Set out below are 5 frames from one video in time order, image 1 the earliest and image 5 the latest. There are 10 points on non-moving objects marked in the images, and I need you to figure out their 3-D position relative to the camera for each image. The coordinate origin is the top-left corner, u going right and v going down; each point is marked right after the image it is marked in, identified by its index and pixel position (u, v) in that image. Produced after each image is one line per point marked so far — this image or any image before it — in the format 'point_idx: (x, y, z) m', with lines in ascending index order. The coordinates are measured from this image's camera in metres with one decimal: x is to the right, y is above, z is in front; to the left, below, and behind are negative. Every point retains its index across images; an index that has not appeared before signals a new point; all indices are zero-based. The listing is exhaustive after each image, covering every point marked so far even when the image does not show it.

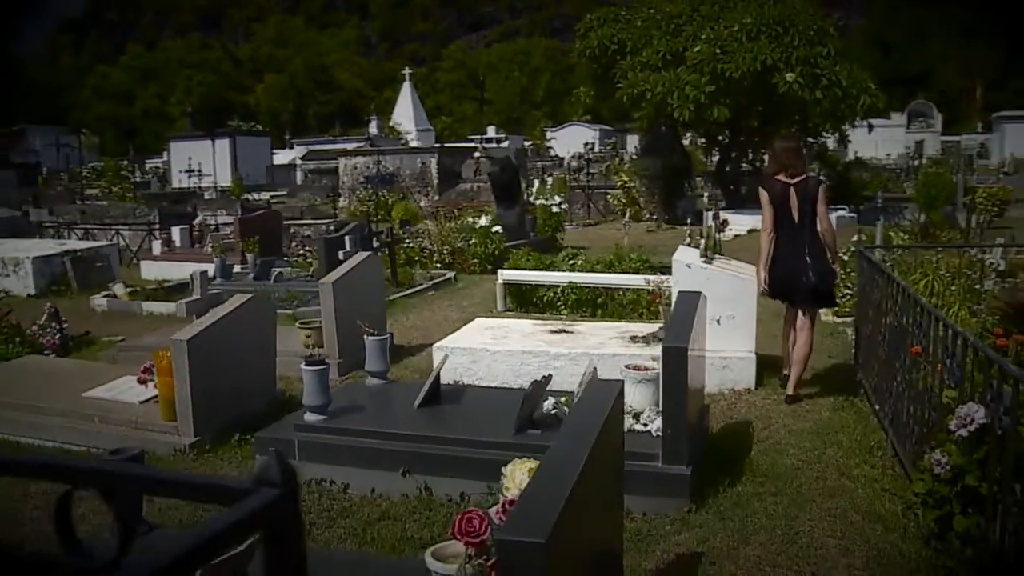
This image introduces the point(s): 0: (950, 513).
0: (+1.4, -0.7, +3.0) m
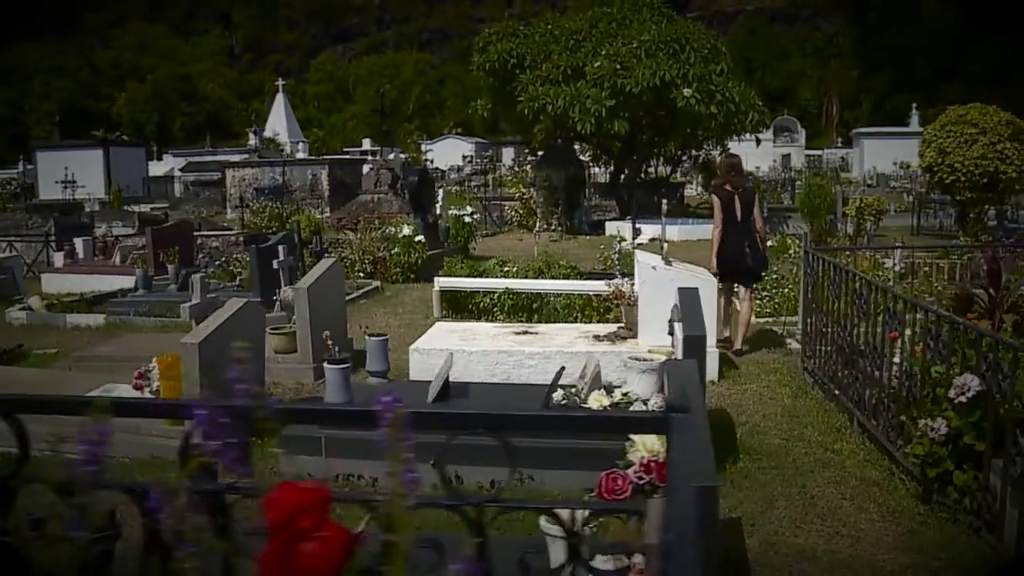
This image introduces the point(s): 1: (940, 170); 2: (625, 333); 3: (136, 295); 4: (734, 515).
0: (+1.6, -0.7, +3.5) m
1: (+7.1, +1.9, +15.6) m
2: (+0.8, -0.3, +6.4) m
3: (-4.4, -0.1, +11.0) m
4: (+0.8, -0.8, +3.4) m
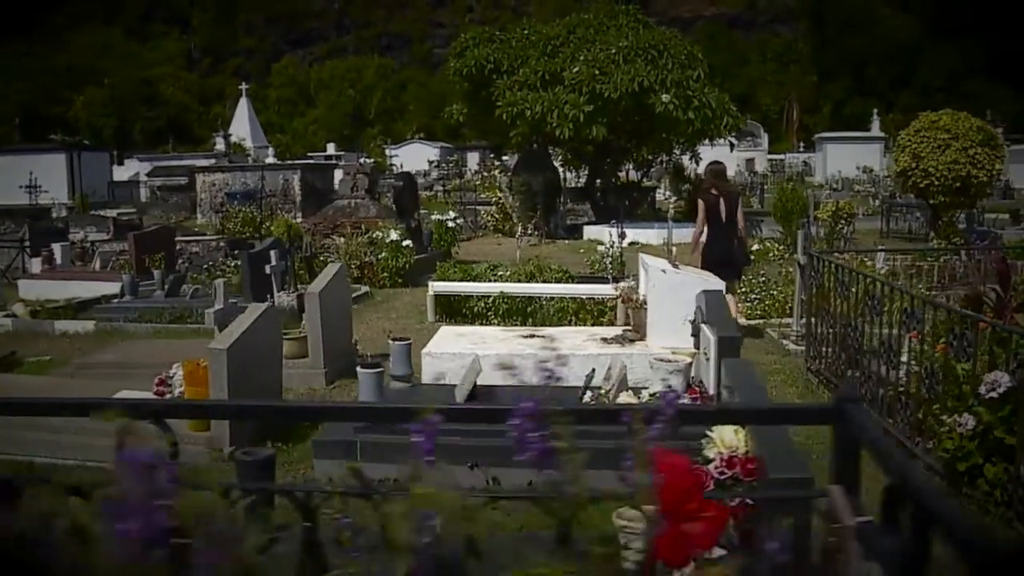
0: (+1.8, -0.7, +3.6) m
1: (+6.8, +1.9, +15.9) m
2: (+0.8, -0.3, +6.5) m
3: (-4.5, -0.1, +10.9) m
4: (+1.0, -0.8, +3.5) m
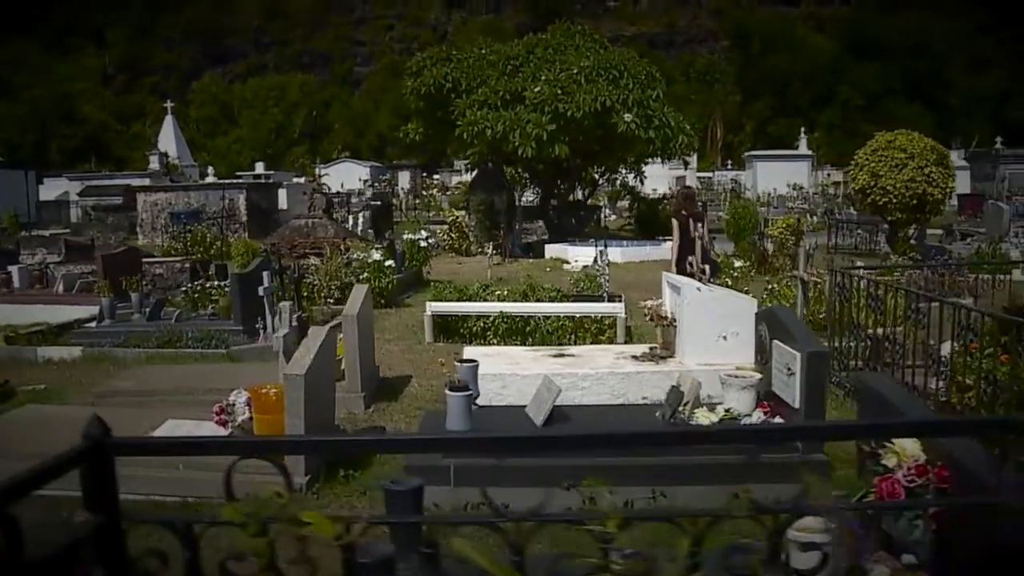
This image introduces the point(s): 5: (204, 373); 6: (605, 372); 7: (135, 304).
0: (+2.2, -0.7, +3.7) m
1: (+6.3, +1.7, +16.4) m
2: (+1.1, -0.5, +6.5) m
3: (-4.6, -0.4, +10.6) m
4: (+1.4, -0.9, +3.6) m
5: (-2.4, -0.7, +7.3) m
6: (+0.6, -0.5, +6.1) m
7: (-4.6, -0.2, +11.5) m
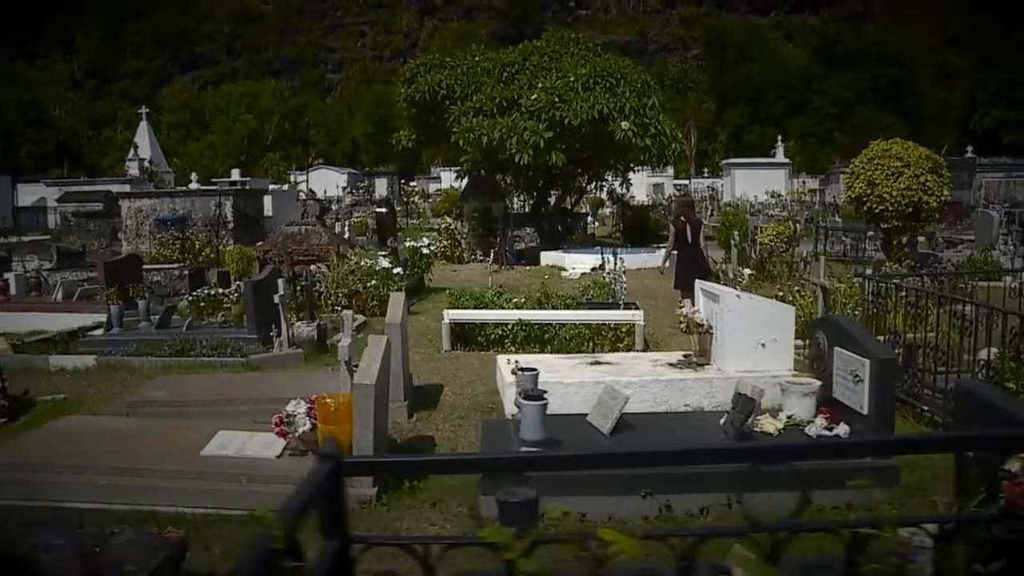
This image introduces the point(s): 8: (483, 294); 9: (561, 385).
0: (+2.5, -0.8, +3.8) m
1: (+6.3, +1.5, +16.6) m
2: (+1.3, -0.5, +6.6) m
3: (-4.5, -0.5, +10.5) m
4: (+1.8, -0.9, +3.6) m
5: (-2.1, -0.7, +7.2) m
6: (+0.9, -0.6, +6.1) m
7: (-4.5, -0.3, +11.3) m
8: (-0.4, -0.1, +11.2) m
9: (+0.3, -0.6, +6.0) m
